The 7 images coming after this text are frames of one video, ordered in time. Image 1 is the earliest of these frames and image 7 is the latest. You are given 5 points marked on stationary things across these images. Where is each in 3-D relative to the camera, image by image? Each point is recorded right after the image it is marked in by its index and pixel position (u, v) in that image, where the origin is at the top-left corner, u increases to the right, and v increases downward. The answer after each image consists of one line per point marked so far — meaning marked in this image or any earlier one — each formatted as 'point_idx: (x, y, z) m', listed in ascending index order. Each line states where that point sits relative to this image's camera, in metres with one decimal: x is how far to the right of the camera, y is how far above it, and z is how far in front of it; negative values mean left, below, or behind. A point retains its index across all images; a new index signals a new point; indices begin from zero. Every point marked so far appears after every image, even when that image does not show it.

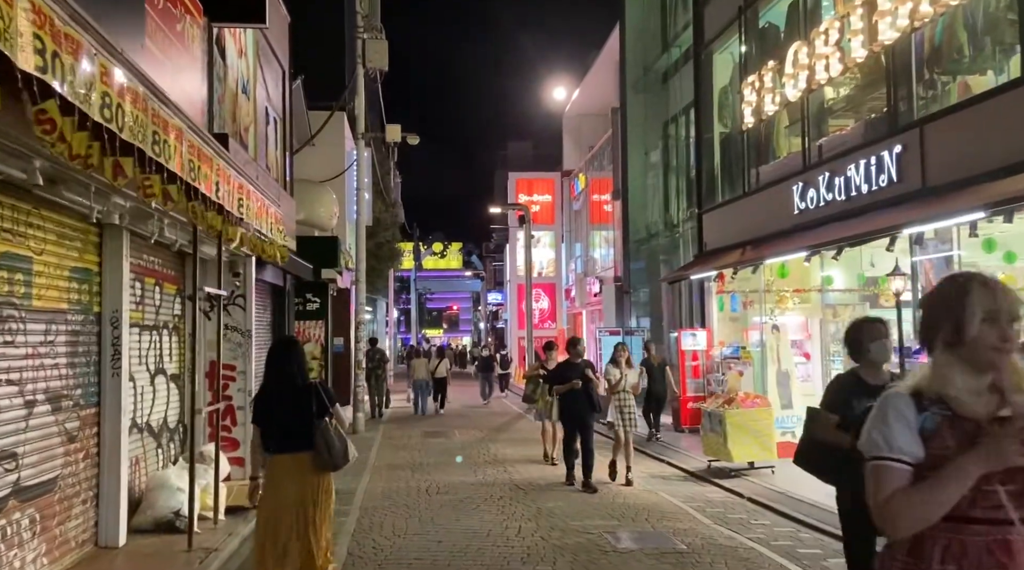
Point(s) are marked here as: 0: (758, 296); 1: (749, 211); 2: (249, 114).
0: (+4.5, -0.2, +18.6) m
1: (+3.9, +1.2, +17.1) m
2: (-4.1, +2.7, +16.3) m
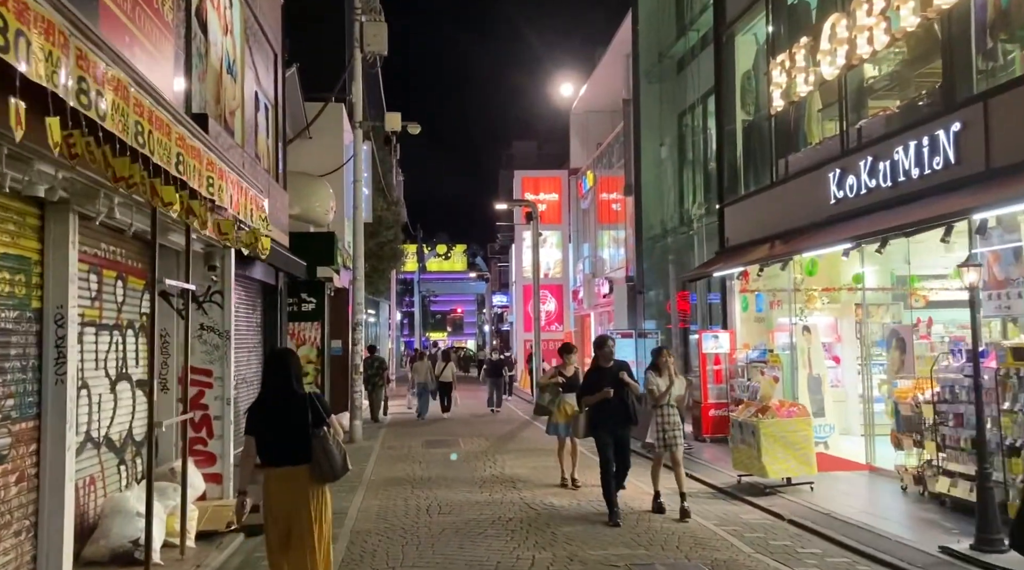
0: (+4.6, -0.1, +17.3) m
1: (+4.0, +1.2, +15.8) m
2: (-4.0, +2.7, +15.0) m
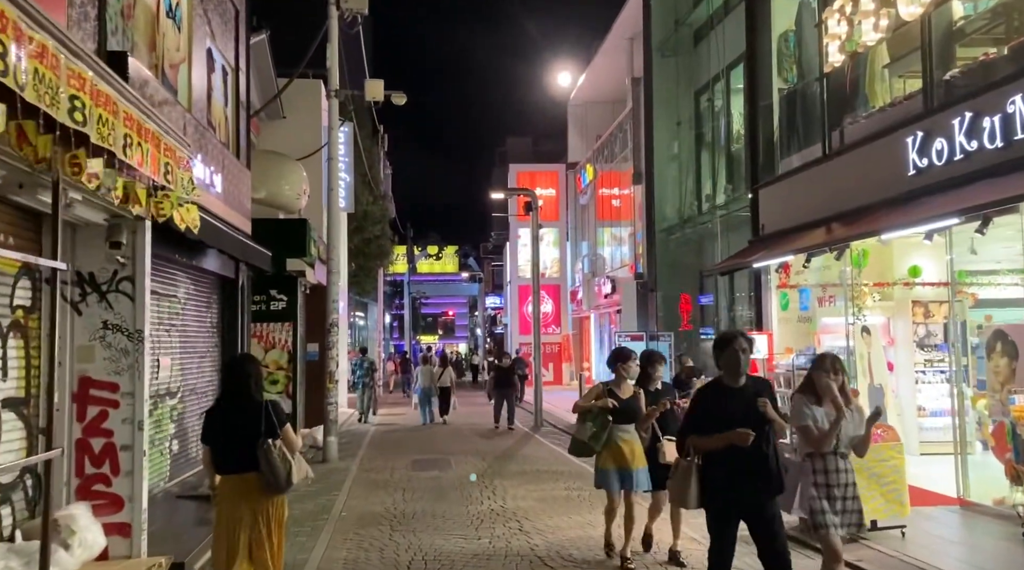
0: (+4.6, -0.1, +14.7) m
1: (+4.0, +1.3, +13.2) m
2: (-3.9, +2.8, +12.4) m
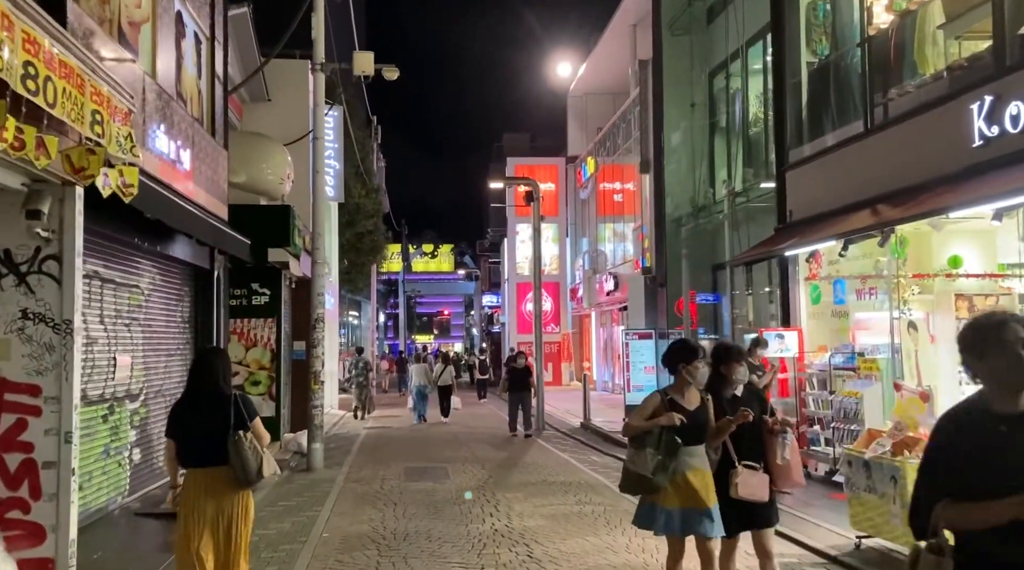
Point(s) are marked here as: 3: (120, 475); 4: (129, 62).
0: (+4.7, +0.1, +13.3) m
1: (+4.1, +1.4, +11.8) m
2: (-3.9, +2.9, +10.9) m
3: (-4.0, -1.9, +10.6) m
4: (-3.6, +2.1, +10.0) m
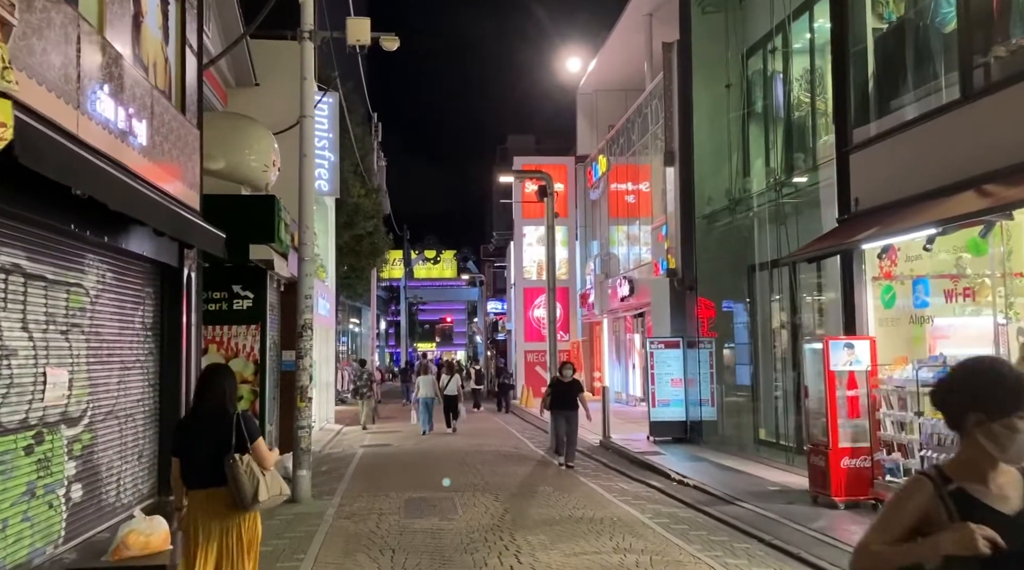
0: (+4.9, +0.1, +11.2) m
1: (+4.3, +1.5, +9.8) m
2: (-3.7, +2.9, +8.9) m
3: (-3.8, -1.9, +8.6) m
4: (-3.4, +2.1, +7.9) m
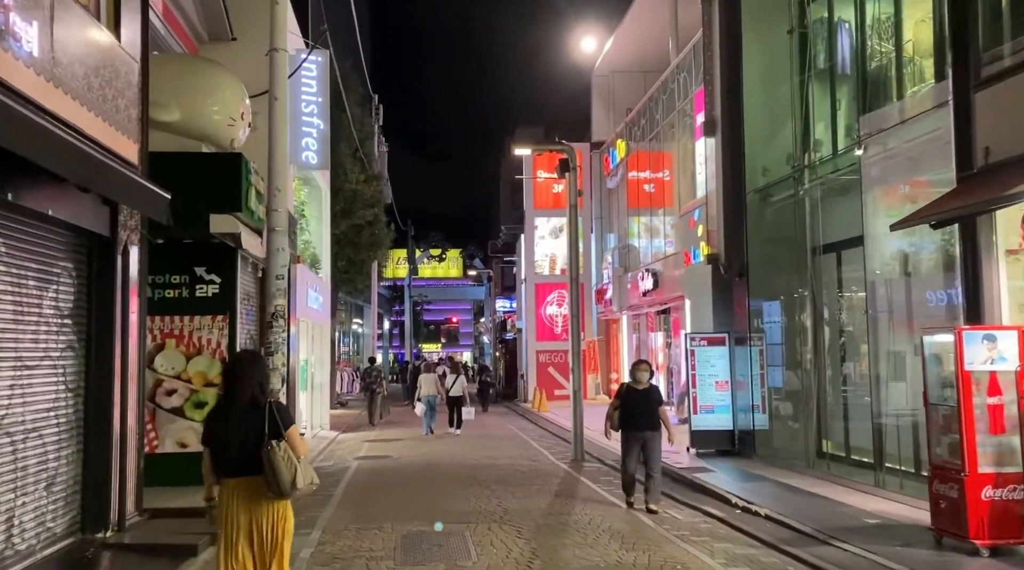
0: (+5.1, +0.3, +8.4) m
1: (+4.6, +1.7, +6.9) m
2: (-3.4, +3.2, +6.1) m
3: (-3.5, -1.7, +5.8) m
4: (-3.2, +2.4, +5.1) m
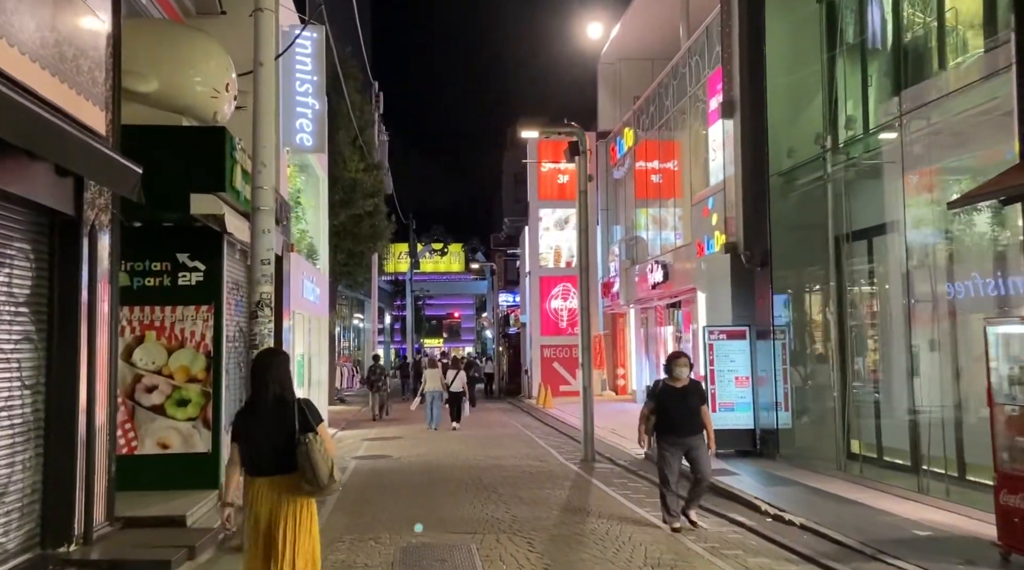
0: (+5.2, +0.4, +7.3) m
1: (+4.6, +1.8, +5.9) m
2: (-3.3, +3.3, +5.1) m
3: (-3.5, -1.6, +4.8) m
4: (-3.1, +2.5, +4.1) m
